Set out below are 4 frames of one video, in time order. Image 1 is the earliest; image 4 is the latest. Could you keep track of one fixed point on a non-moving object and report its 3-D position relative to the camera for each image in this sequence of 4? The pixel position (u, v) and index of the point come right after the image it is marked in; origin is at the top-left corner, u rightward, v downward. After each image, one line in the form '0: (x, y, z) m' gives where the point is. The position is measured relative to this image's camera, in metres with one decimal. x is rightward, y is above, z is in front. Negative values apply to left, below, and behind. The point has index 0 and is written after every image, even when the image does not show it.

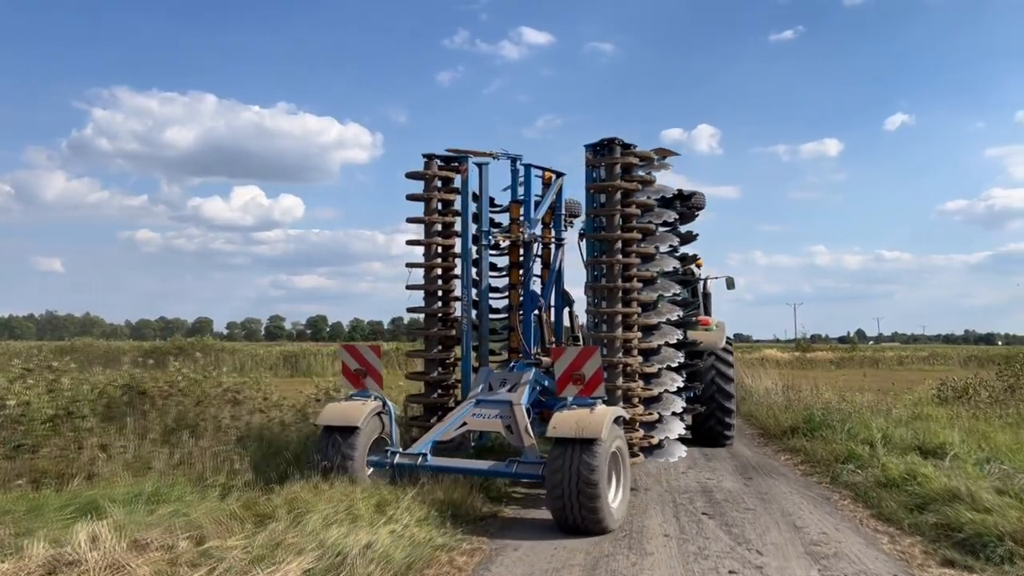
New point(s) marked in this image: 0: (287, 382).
0: (-5.1, -2.1, +17.7) m
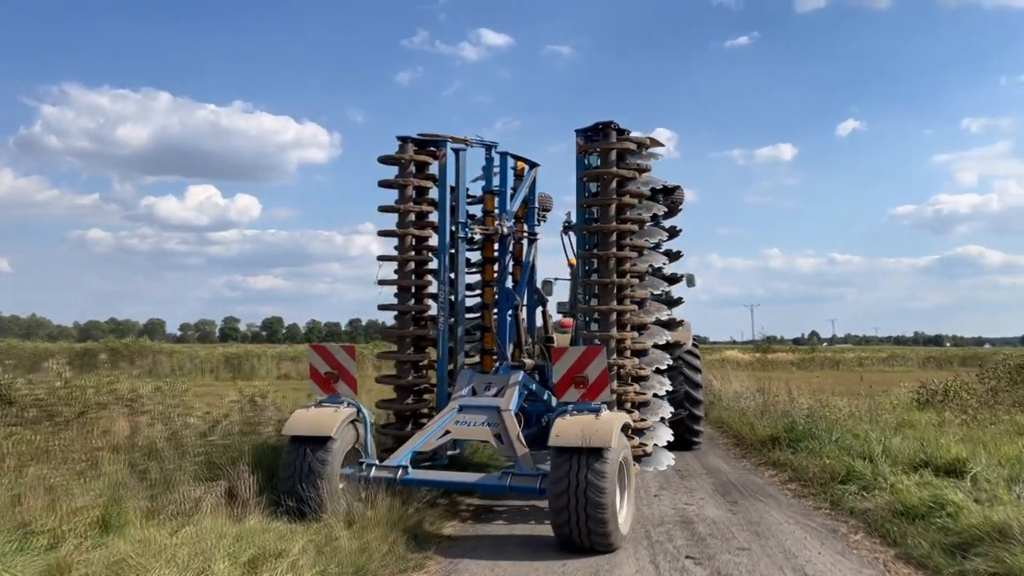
0: (-6.1, -2.1, +16.7) m
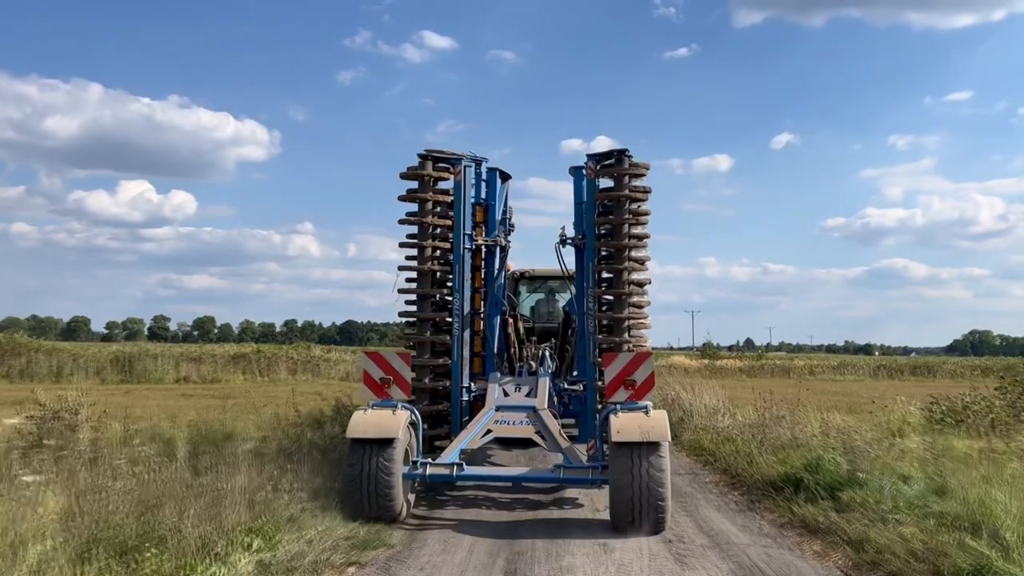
0: (-7.4, -1.9, +14.5) m
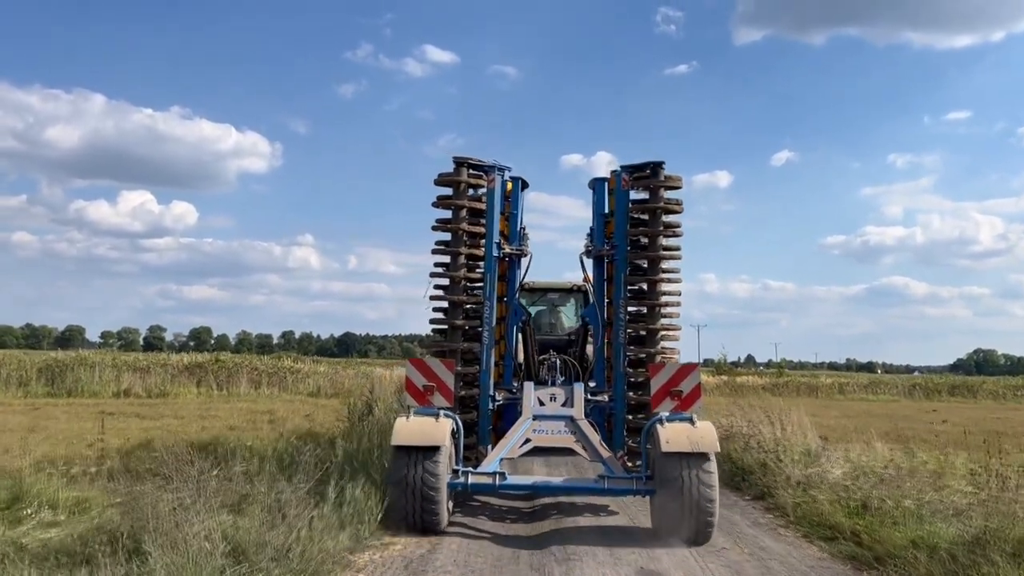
0: (-7.4, -1.8, +12.3) m
